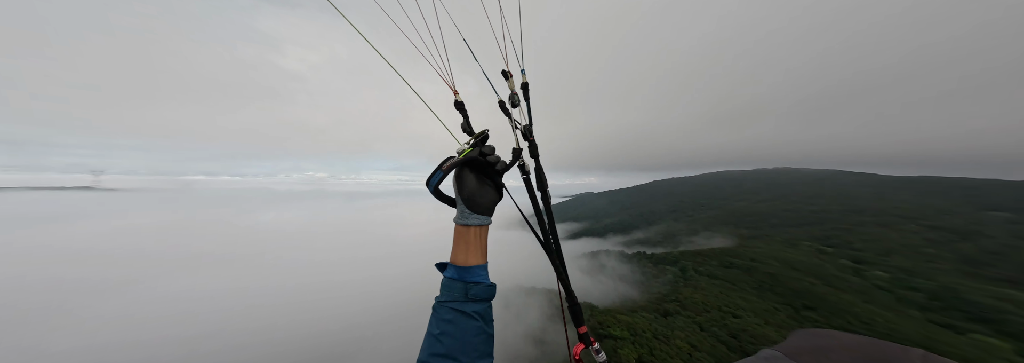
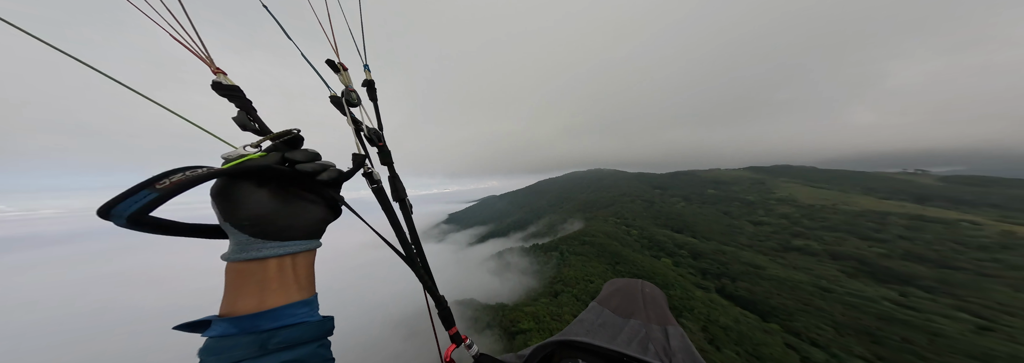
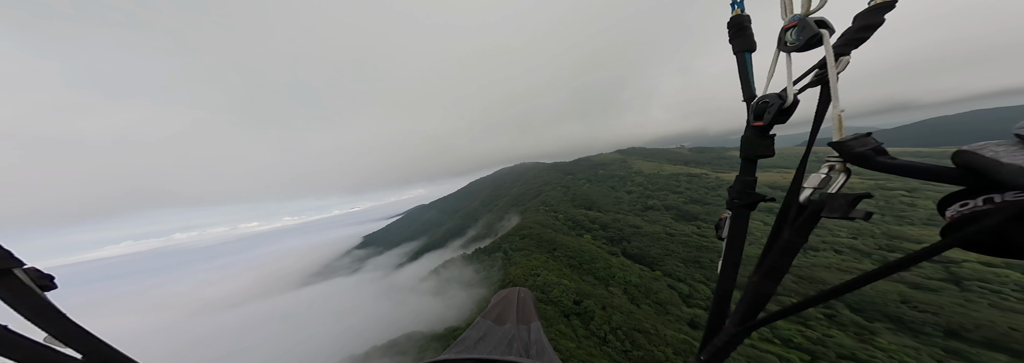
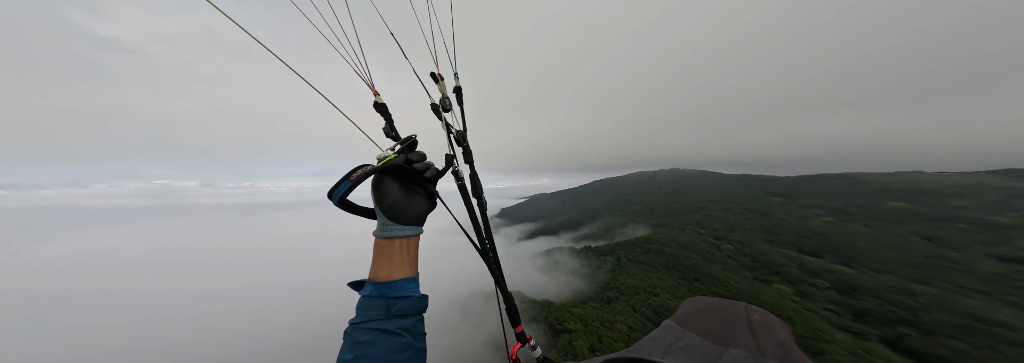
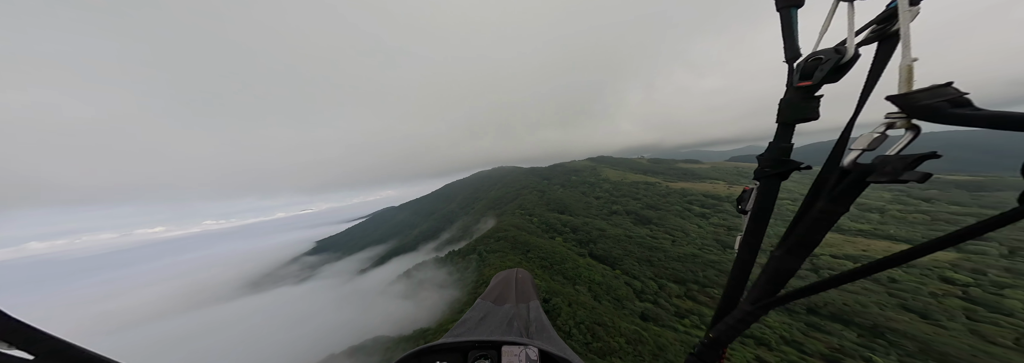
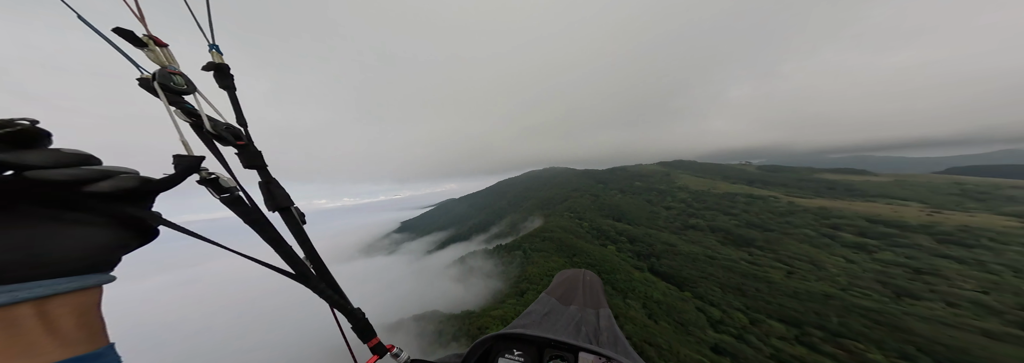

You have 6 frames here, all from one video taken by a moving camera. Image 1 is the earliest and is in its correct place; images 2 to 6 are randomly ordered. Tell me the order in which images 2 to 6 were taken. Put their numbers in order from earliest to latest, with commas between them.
4, 2, 6, 5, 3
